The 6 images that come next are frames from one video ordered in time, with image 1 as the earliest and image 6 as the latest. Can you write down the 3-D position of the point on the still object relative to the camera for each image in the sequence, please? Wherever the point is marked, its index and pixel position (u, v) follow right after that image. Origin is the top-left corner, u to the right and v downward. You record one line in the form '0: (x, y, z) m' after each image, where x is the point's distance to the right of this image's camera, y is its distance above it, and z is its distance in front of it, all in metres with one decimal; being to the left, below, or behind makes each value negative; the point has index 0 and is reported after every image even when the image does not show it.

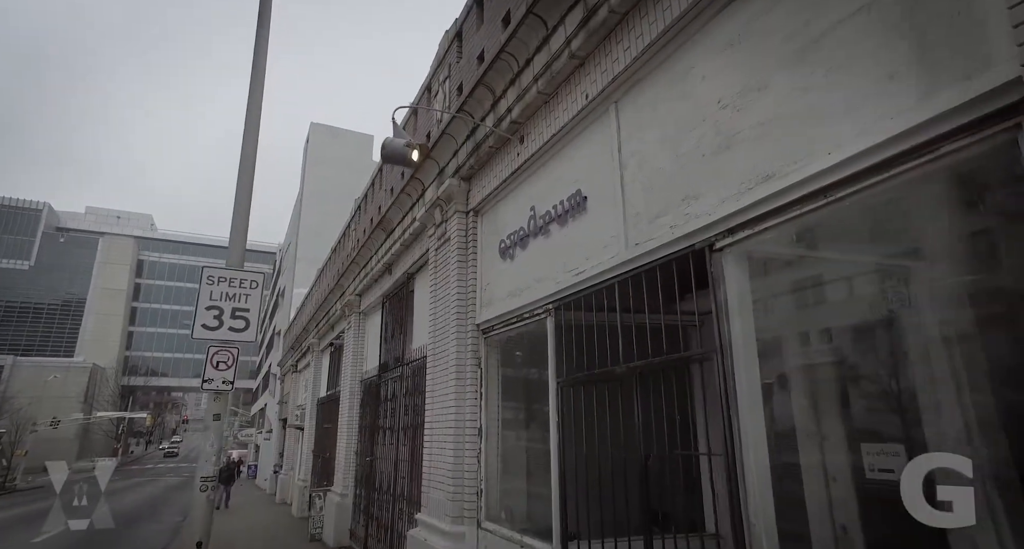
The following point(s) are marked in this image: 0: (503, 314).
0: (-0.1, -0.5, +7.8) m
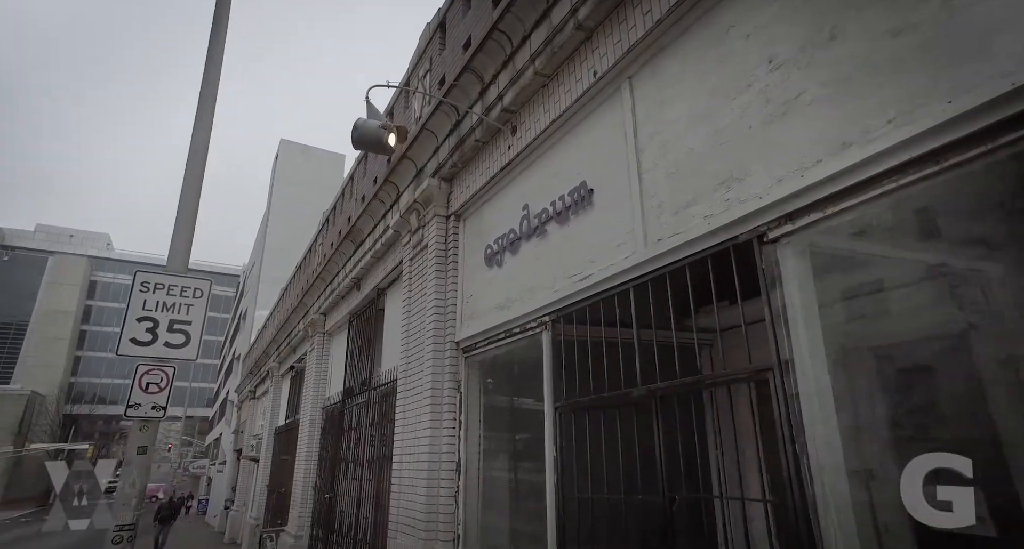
0: (-0.2, -0.6, +6.7) m
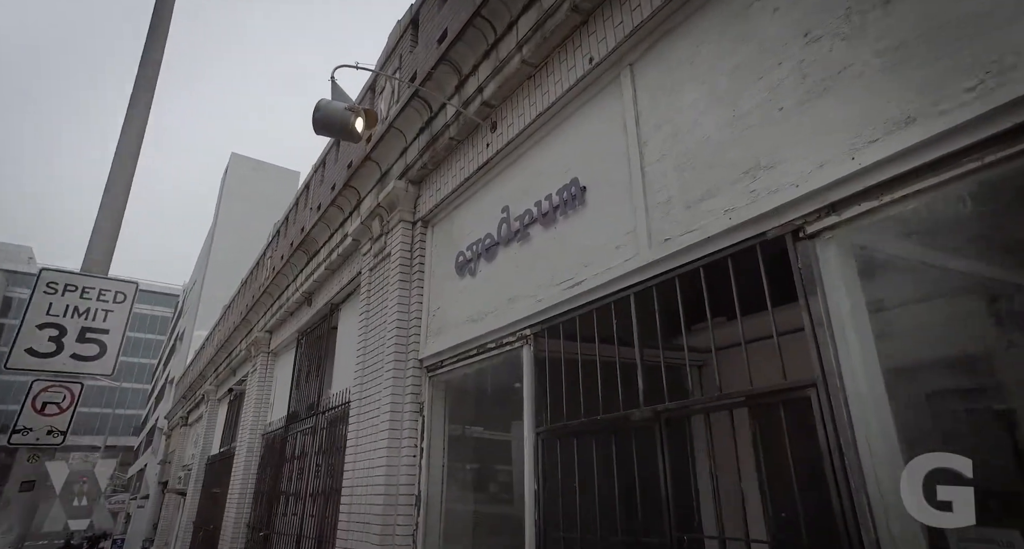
0: (-0.5, -0.7, +6.0) m
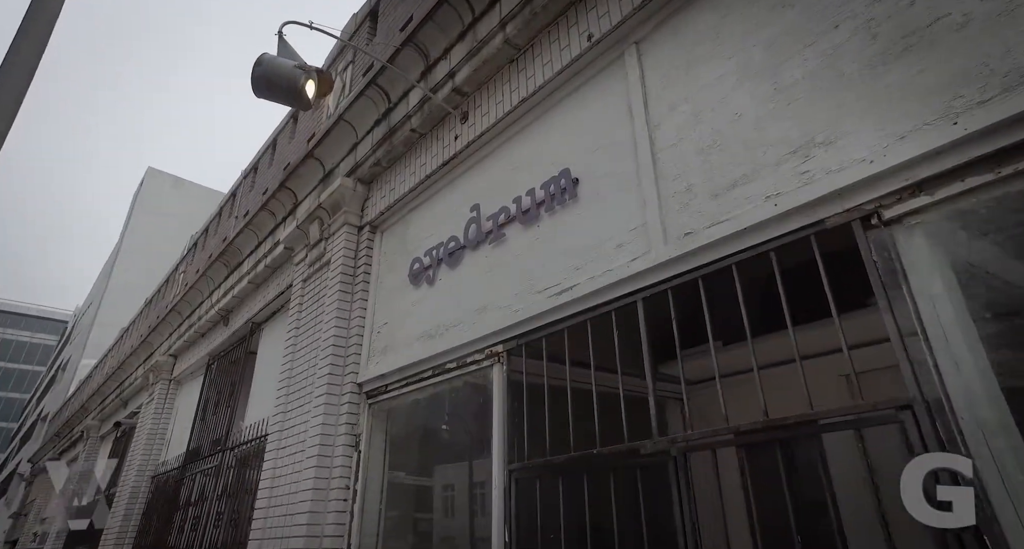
0: (-0.8, -0.8, +5.1) m
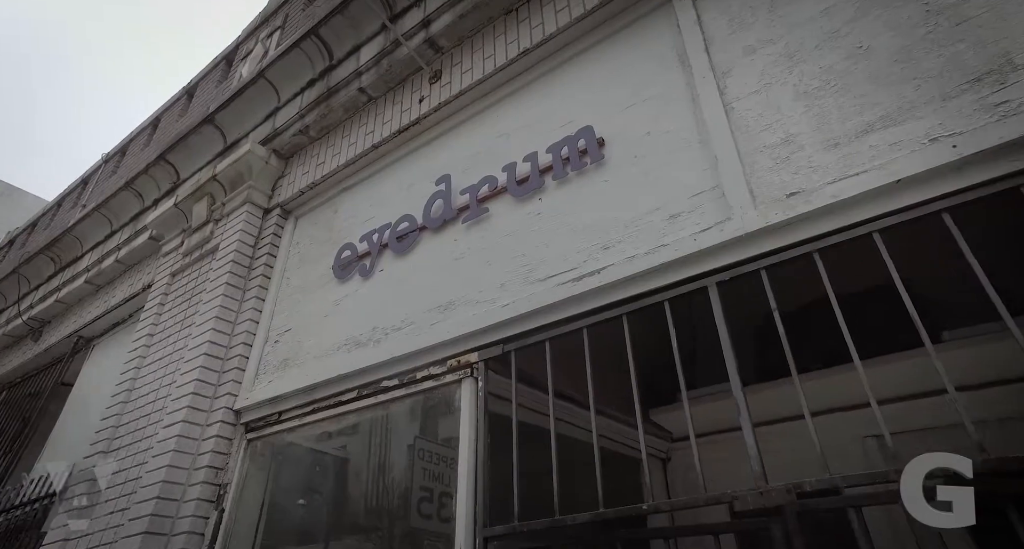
0: (-1.1, -0.7, +3.6) m
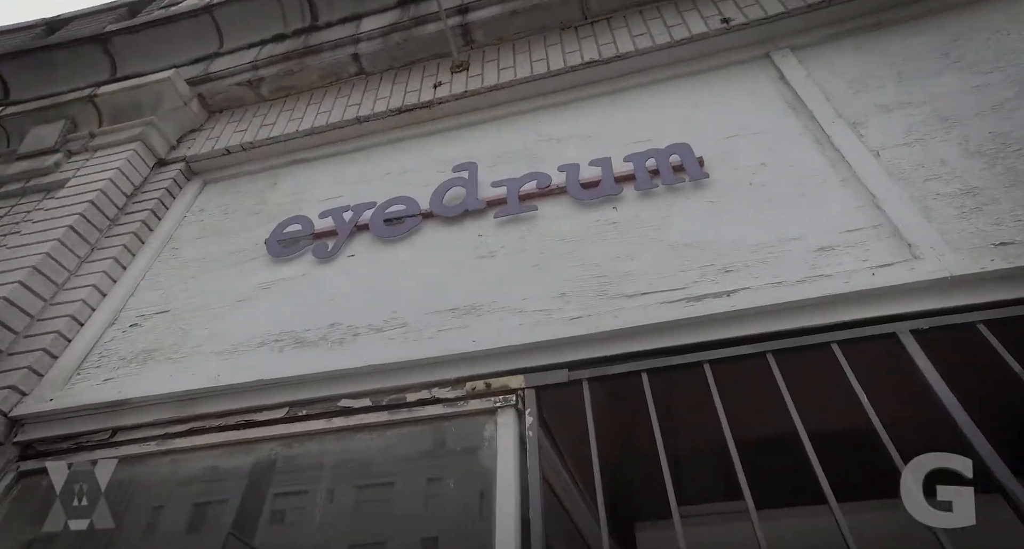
0: (-1.1, -0.4, +2.2) m
